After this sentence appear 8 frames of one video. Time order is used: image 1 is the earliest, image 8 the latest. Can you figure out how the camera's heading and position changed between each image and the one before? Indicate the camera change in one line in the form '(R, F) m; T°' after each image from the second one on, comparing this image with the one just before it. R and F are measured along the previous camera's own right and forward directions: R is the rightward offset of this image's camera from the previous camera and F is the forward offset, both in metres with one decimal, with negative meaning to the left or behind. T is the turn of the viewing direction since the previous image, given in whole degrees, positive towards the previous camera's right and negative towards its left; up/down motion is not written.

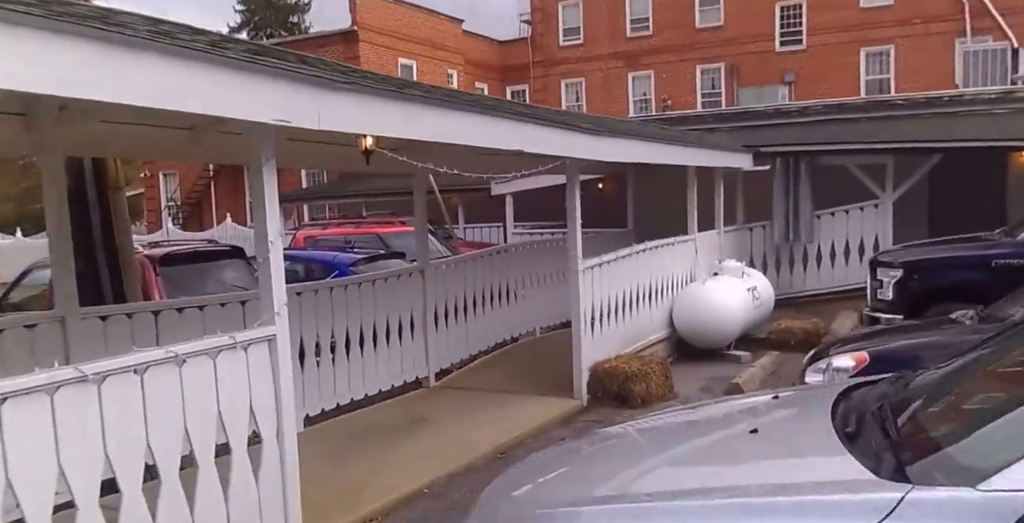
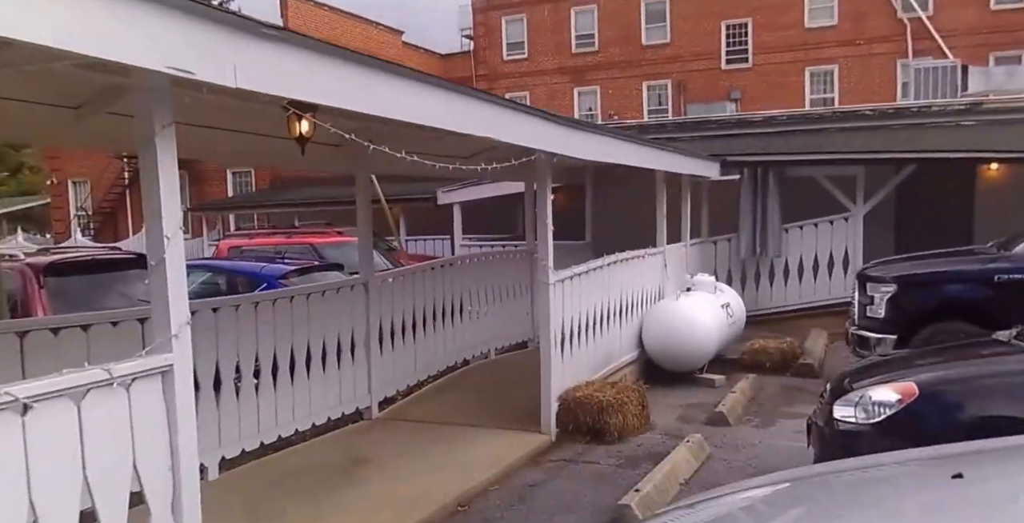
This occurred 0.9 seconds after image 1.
(-0.1, +0.9) m; +5°
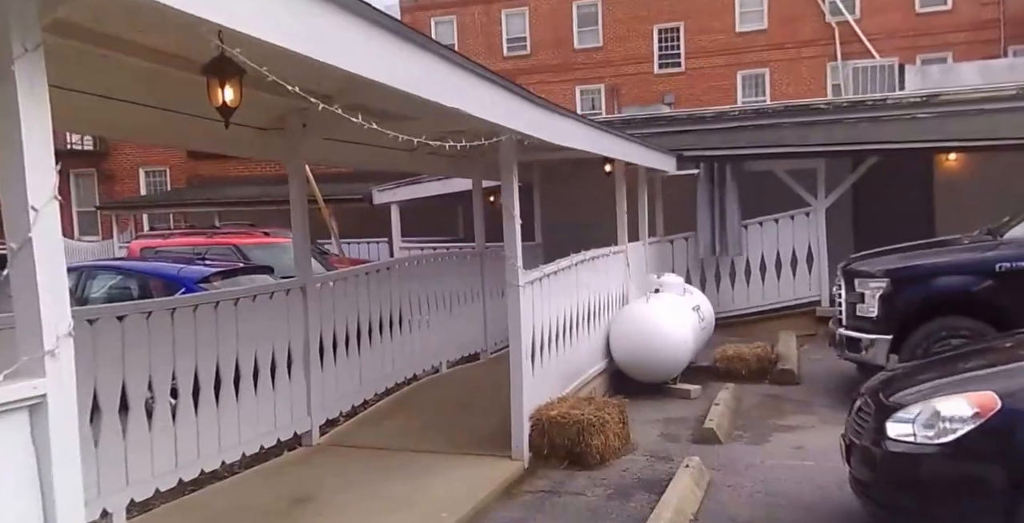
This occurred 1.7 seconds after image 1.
(-0.2, +0.8) m; +6°
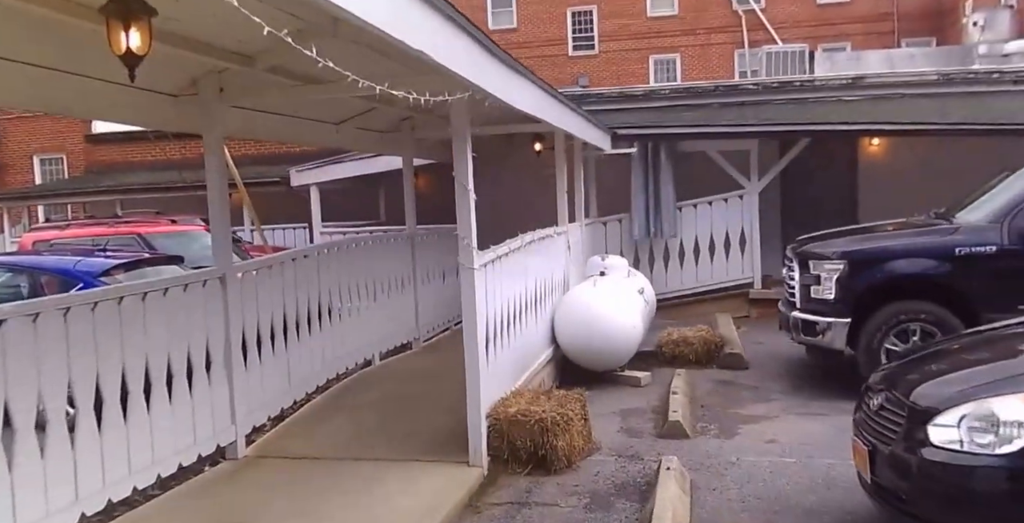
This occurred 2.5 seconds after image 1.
(-0.3, +0.5) m; +7°
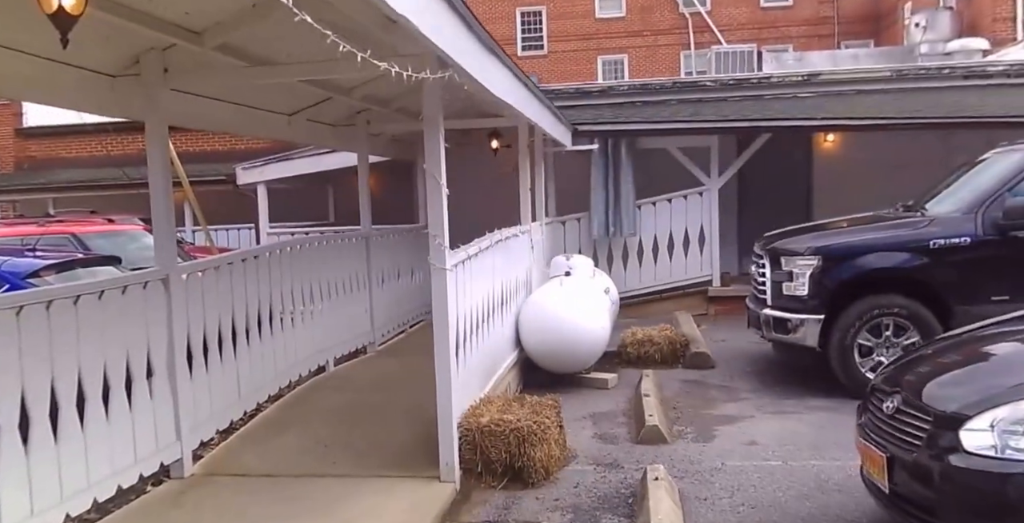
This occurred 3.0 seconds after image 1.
(-0.2, +0.3) m; +4°
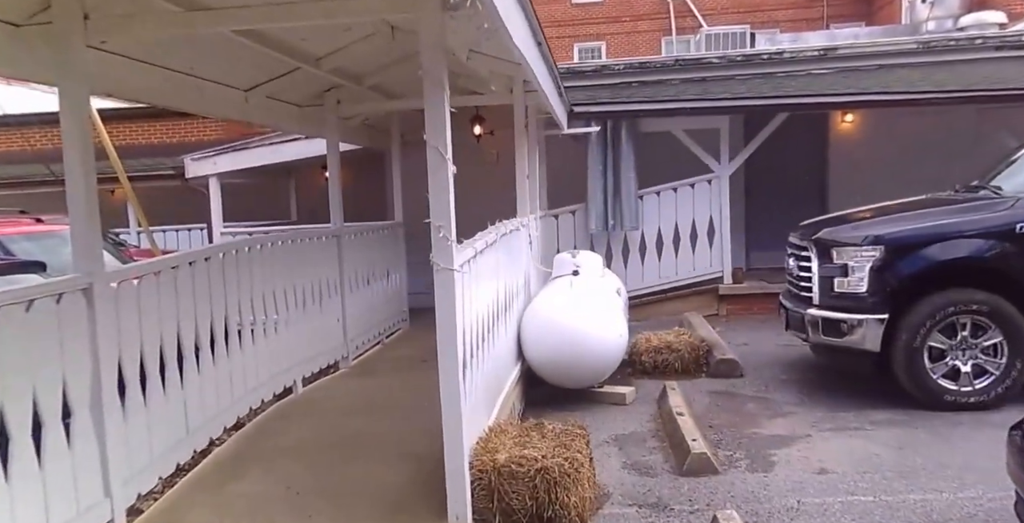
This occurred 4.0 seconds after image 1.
(-0.3, +0.9) m; +3°
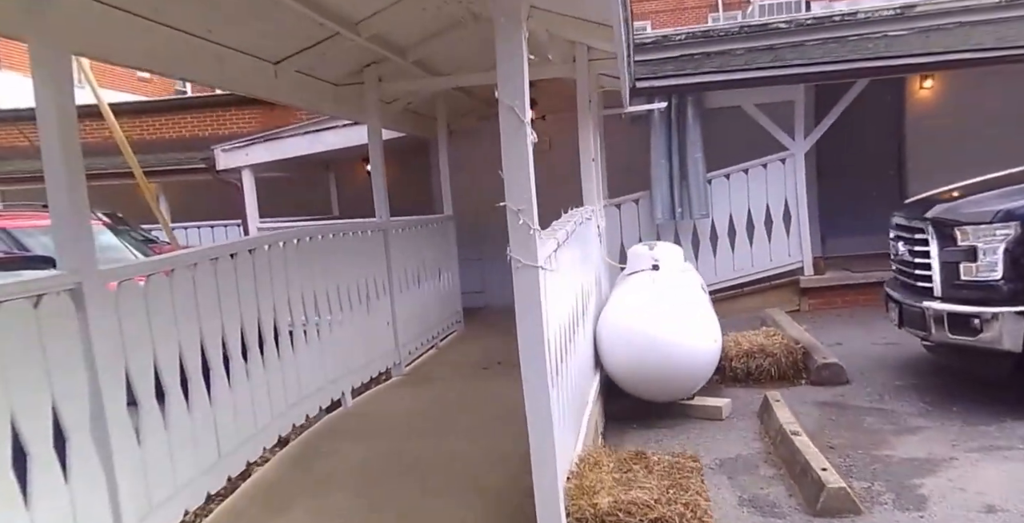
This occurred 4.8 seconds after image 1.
(-0.3, +0.7) m; -2°
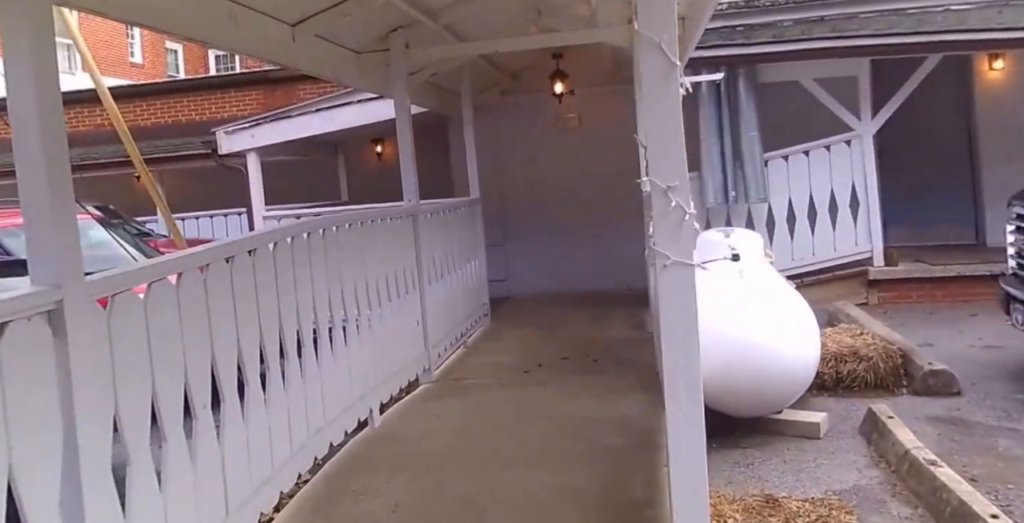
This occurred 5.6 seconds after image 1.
(-0.4, +0.7) m; 0°
